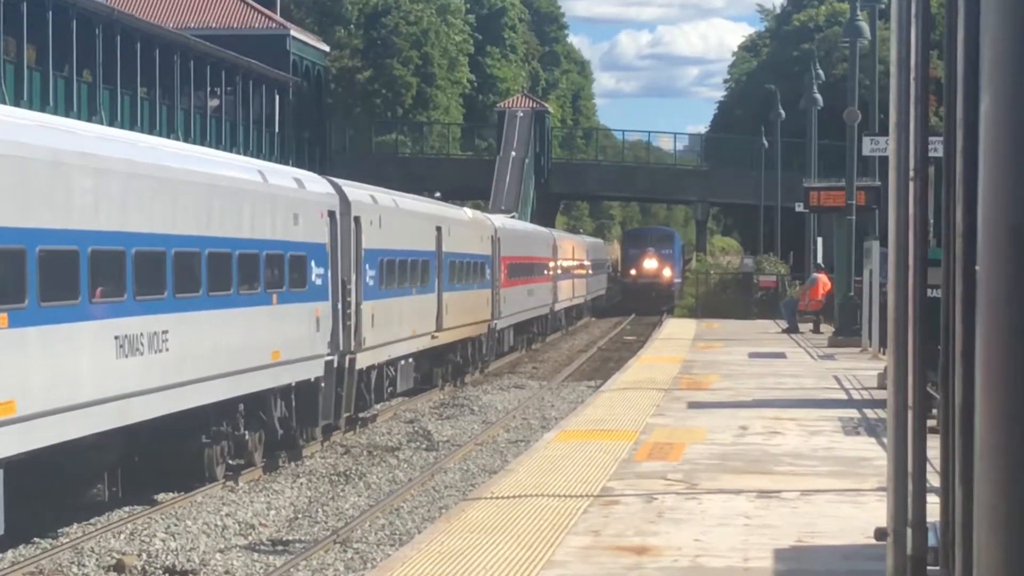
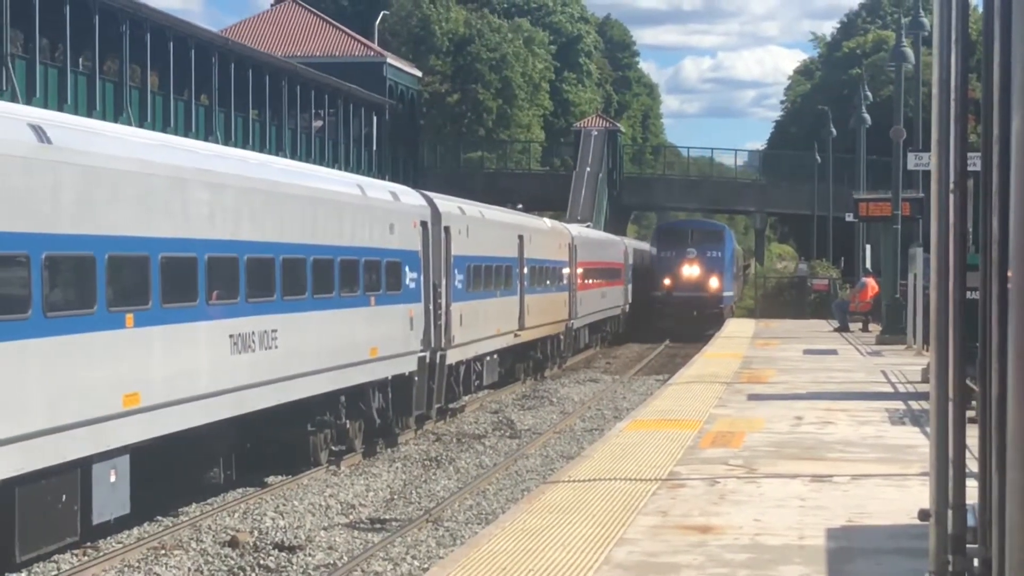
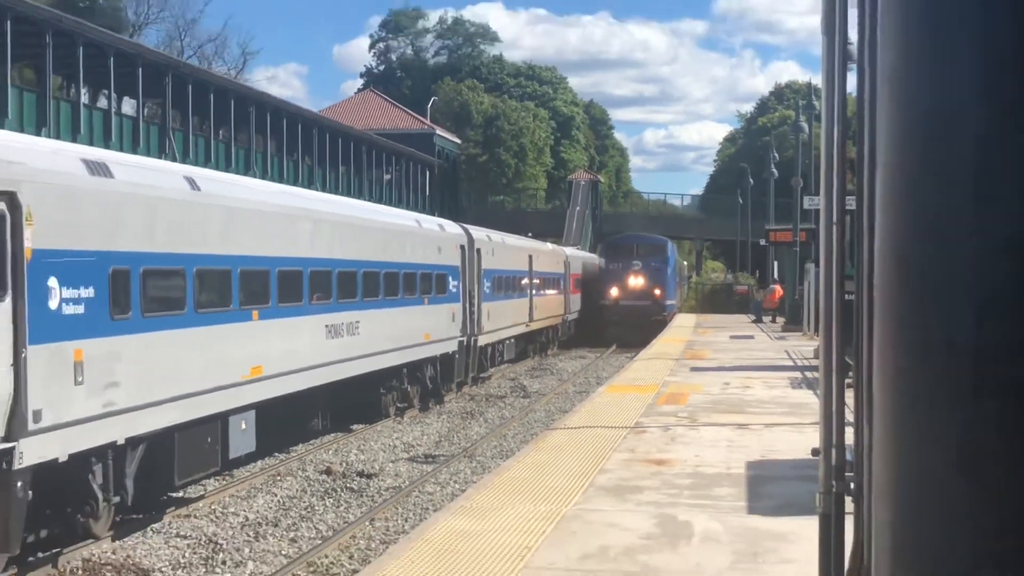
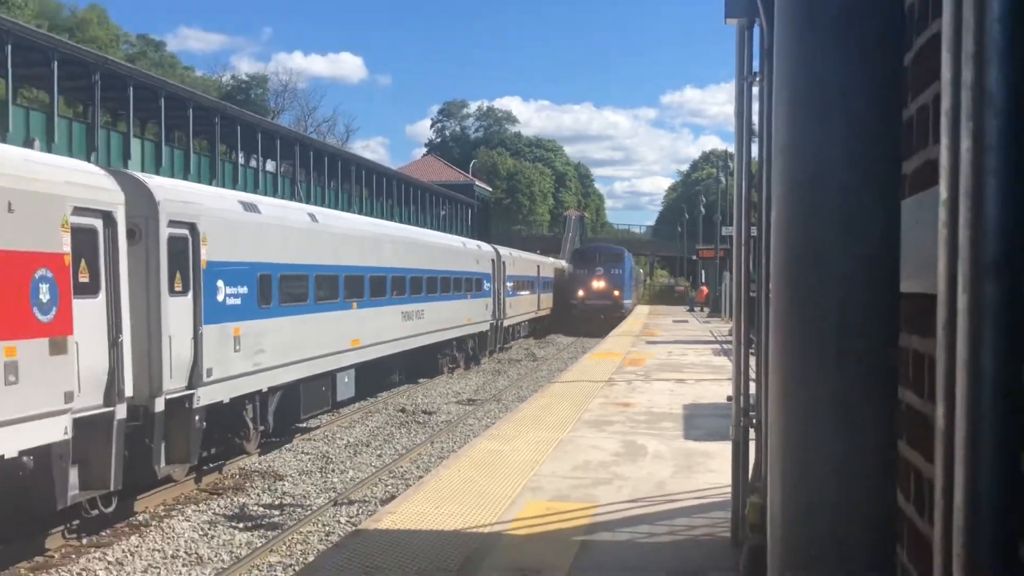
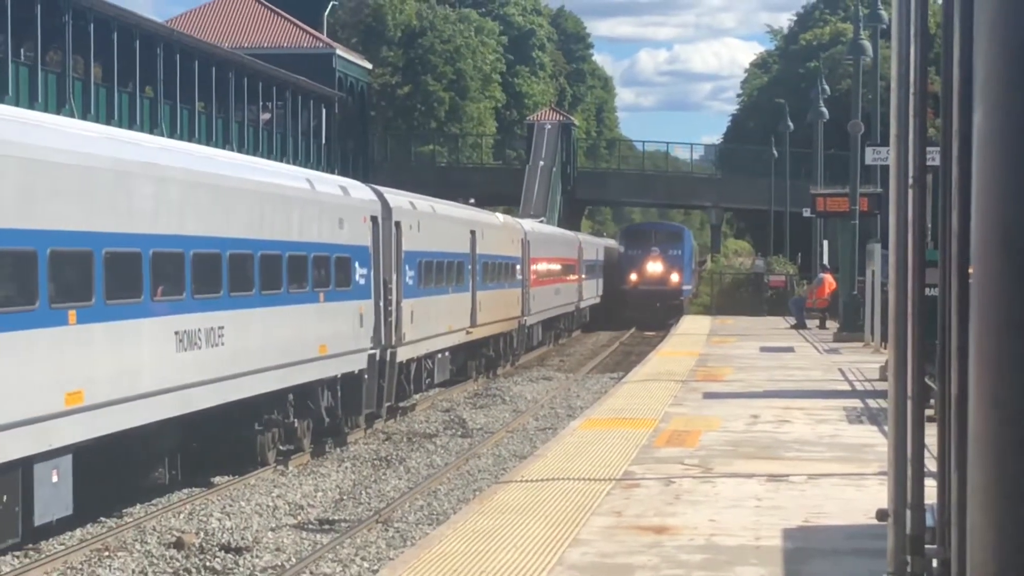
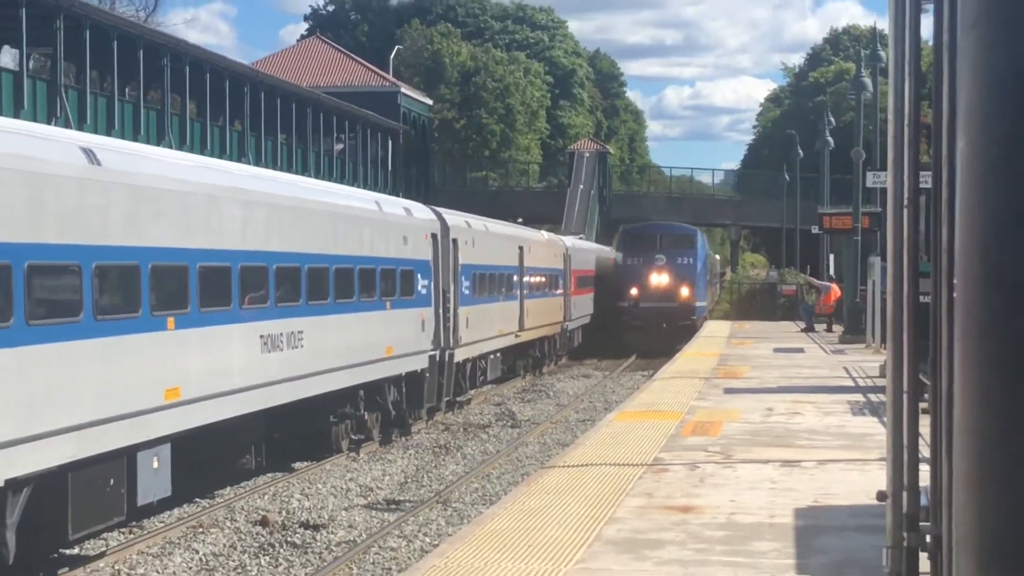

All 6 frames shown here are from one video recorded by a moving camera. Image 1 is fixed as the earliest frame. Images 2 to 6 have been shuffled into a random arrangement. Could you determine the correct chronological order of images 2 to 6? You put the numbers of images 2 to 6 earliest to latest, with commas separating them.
5, 2, 6, 3, 4
